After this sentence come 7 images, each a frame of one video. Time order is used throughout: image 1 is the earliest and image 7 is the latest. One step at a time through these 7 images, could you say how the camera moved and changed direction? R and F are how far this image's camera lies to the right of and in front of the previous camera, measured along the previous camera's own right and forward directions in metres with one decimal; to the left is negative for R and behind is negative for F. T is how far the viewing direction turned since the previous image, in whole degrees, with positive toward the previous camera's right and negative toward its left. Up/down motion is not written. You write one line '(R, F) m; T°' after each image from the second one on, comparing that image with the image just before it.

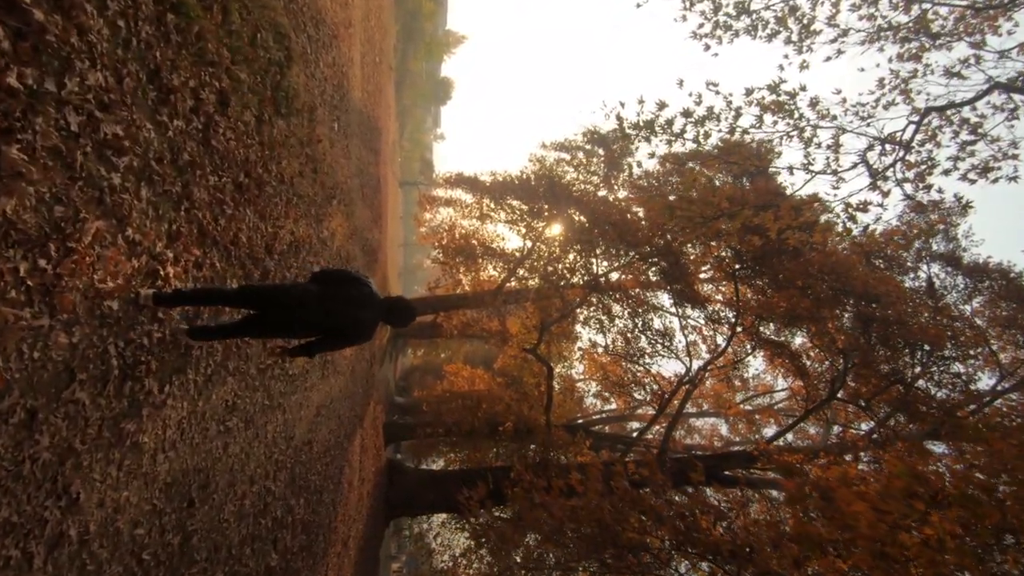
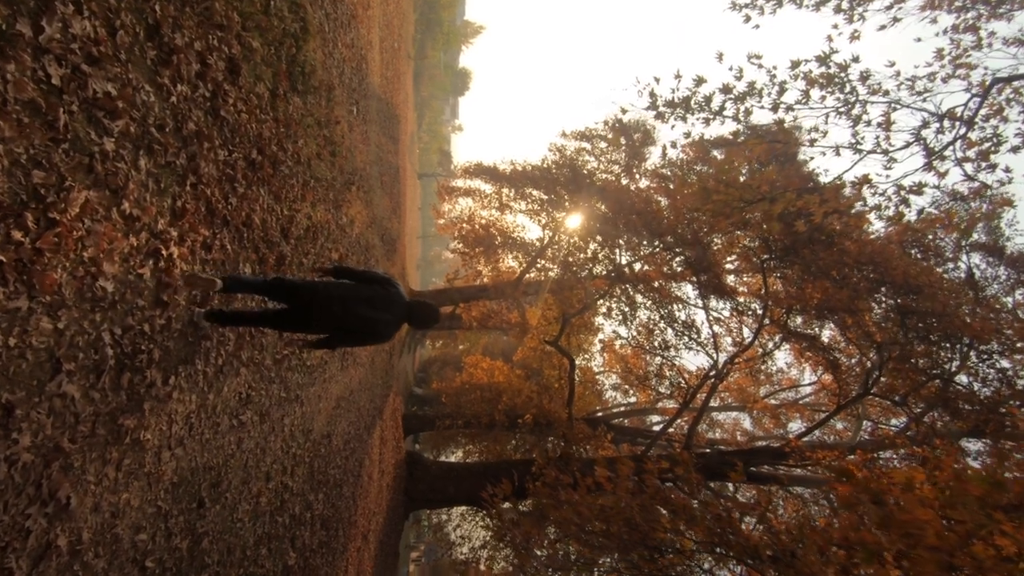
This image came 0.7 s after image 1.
(-0.1, +0.2) m; -2°
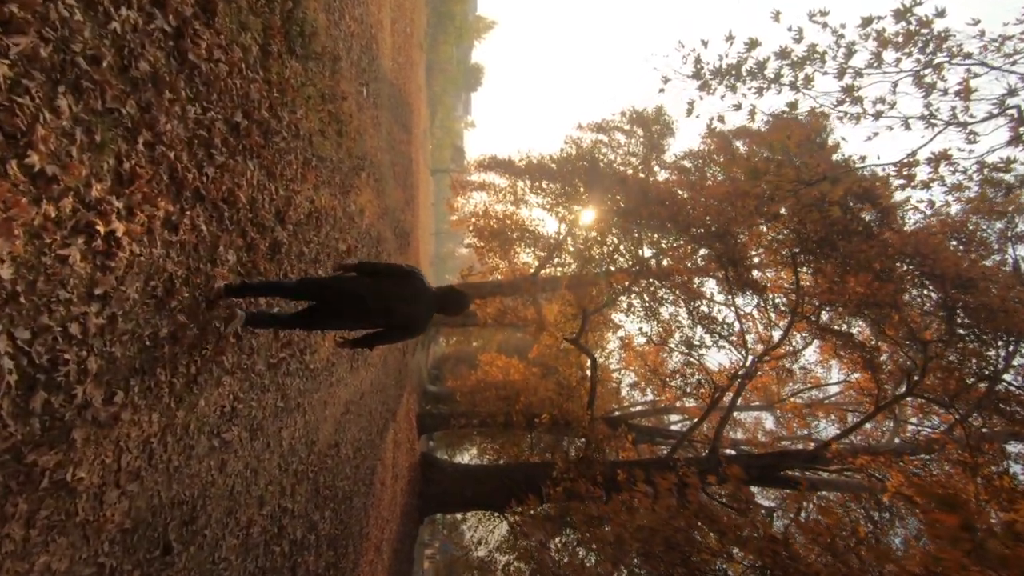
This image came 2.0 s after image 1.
(-0.1, +0.5) m; -1°
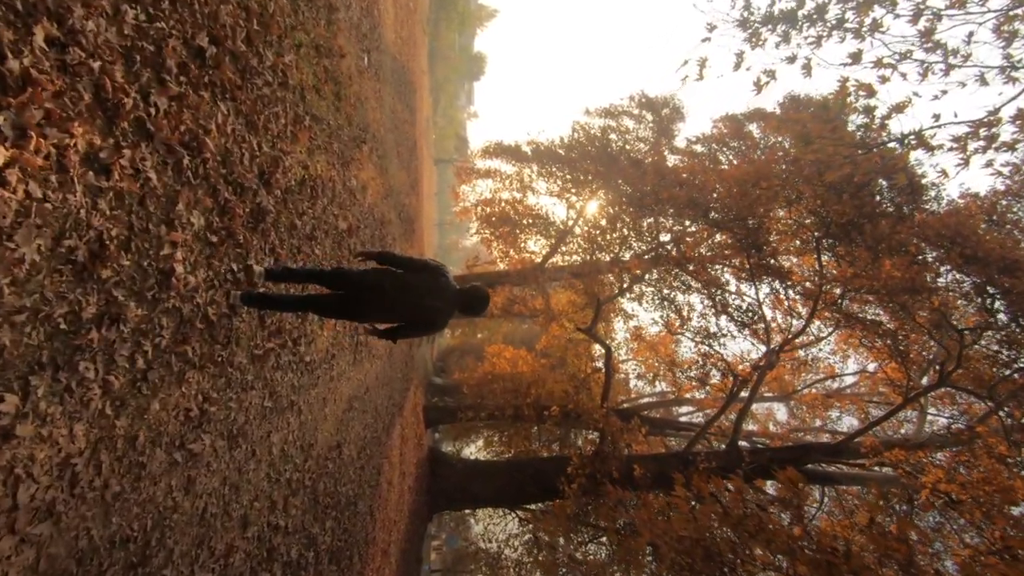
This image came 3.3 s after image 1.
(-0.1, +0.5) m; 0°
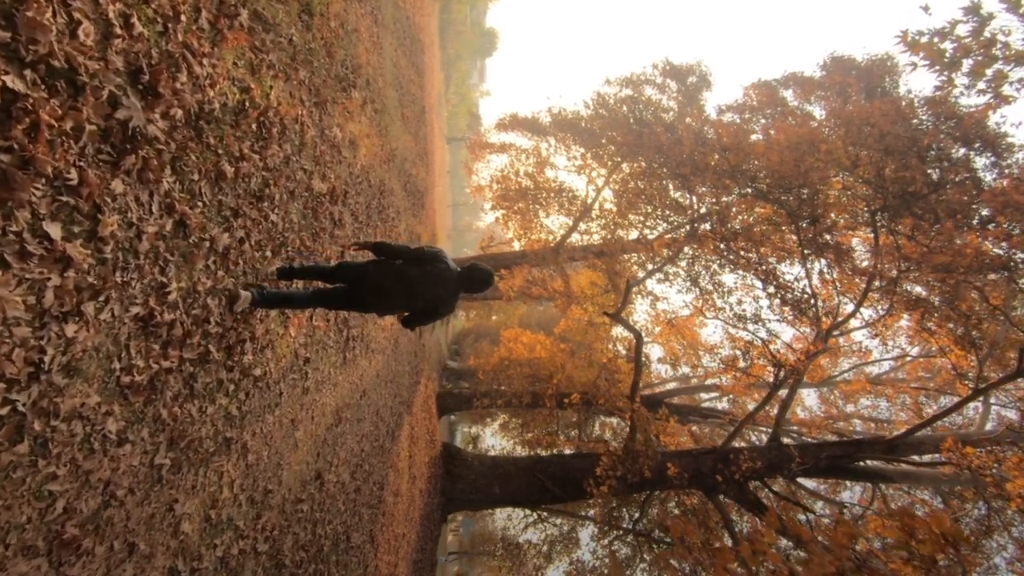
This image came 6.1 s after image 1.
(-0.1, +1.0) m; -2°
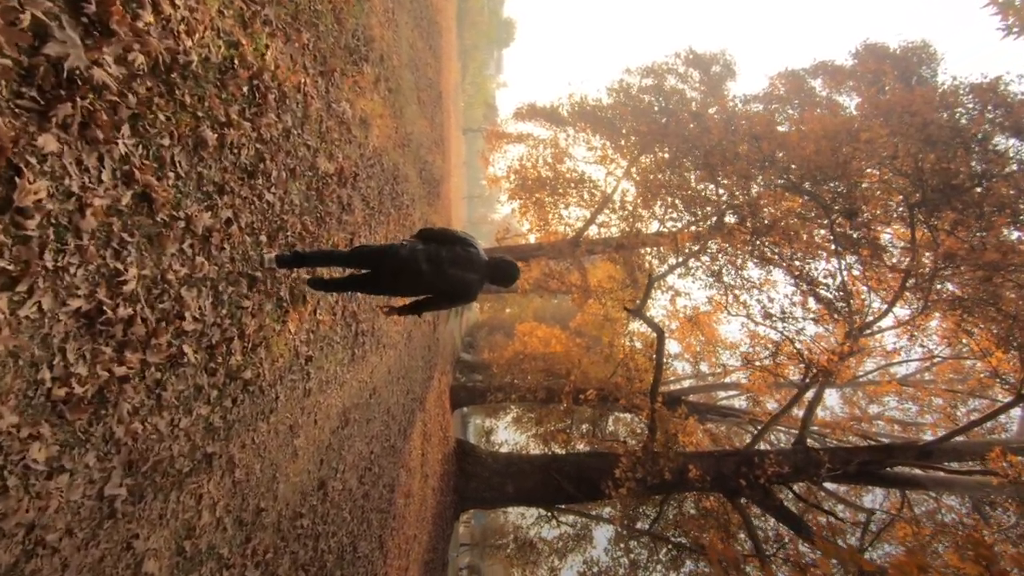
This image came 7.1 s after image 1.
(-0.1, +0.3) m; -1°
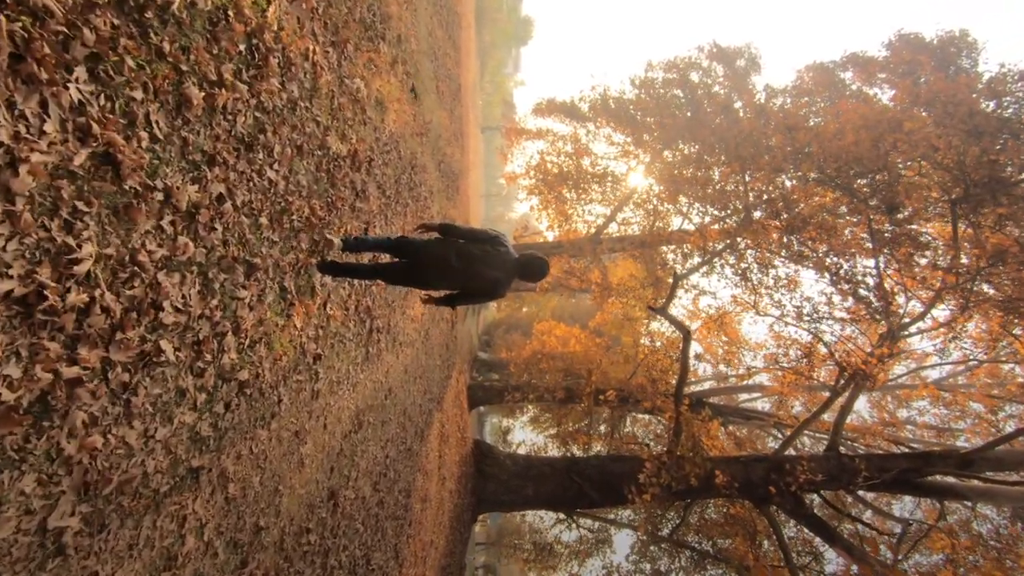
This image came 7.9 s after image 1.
(-0.1, +0.3) m; -2°
